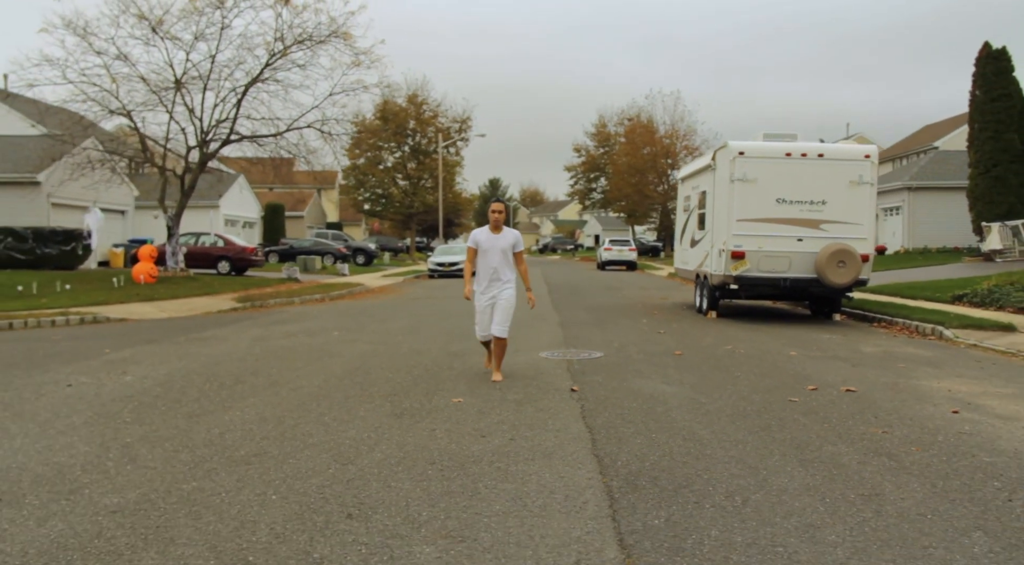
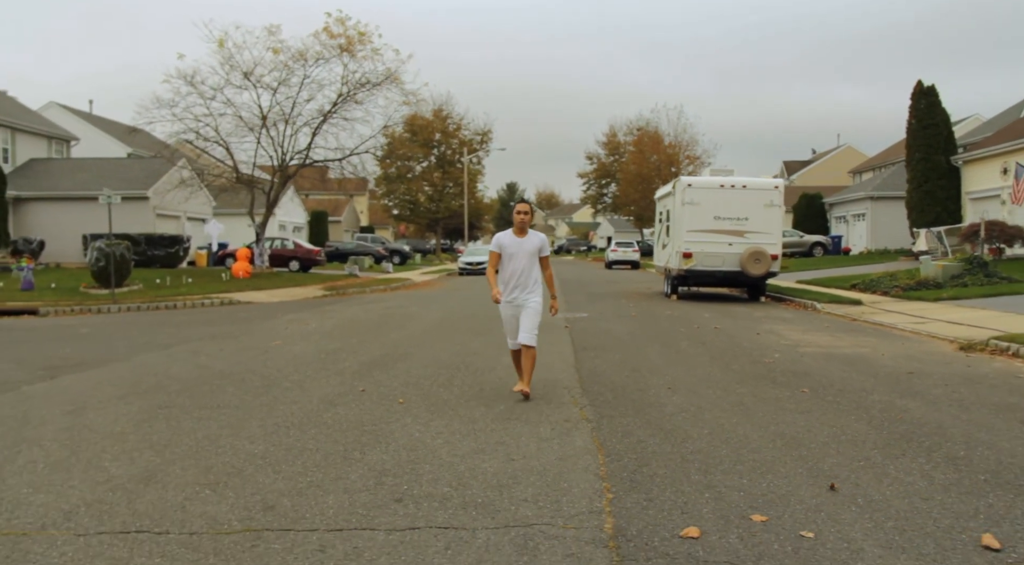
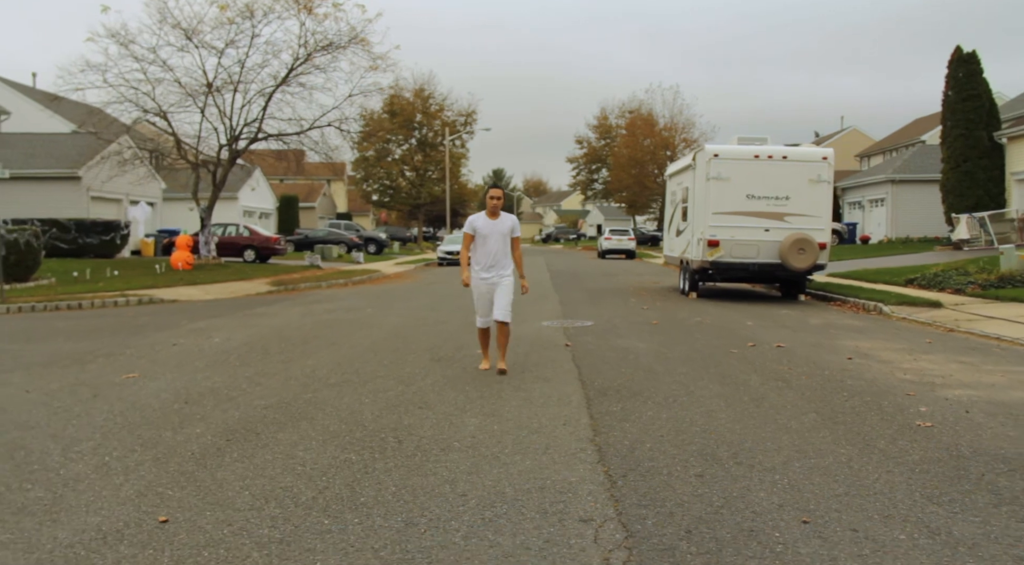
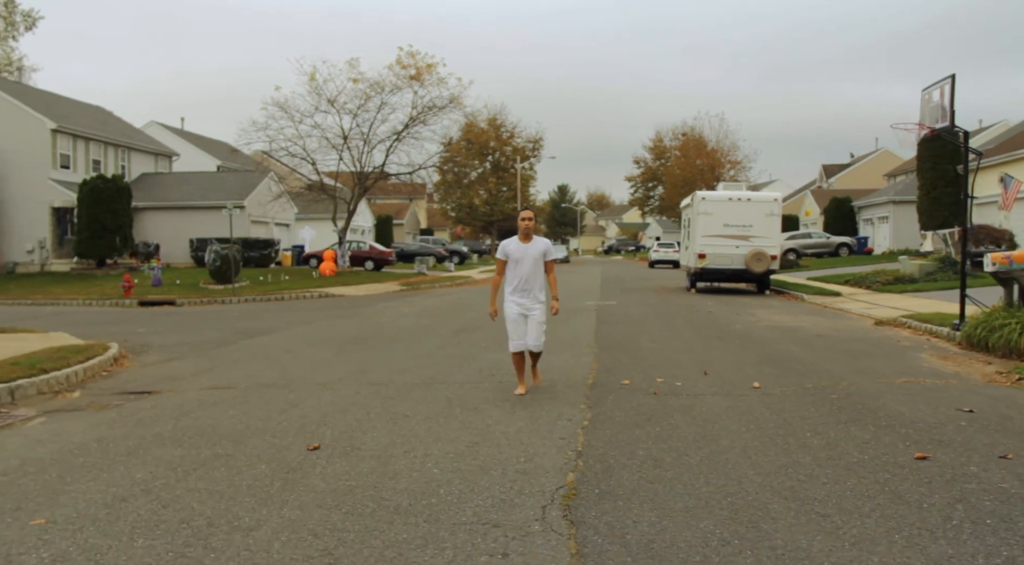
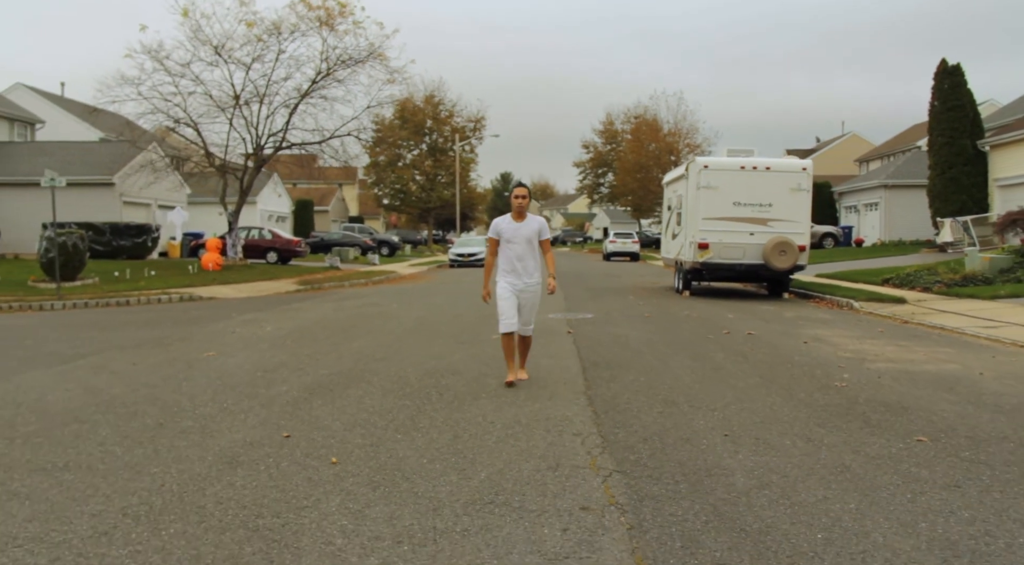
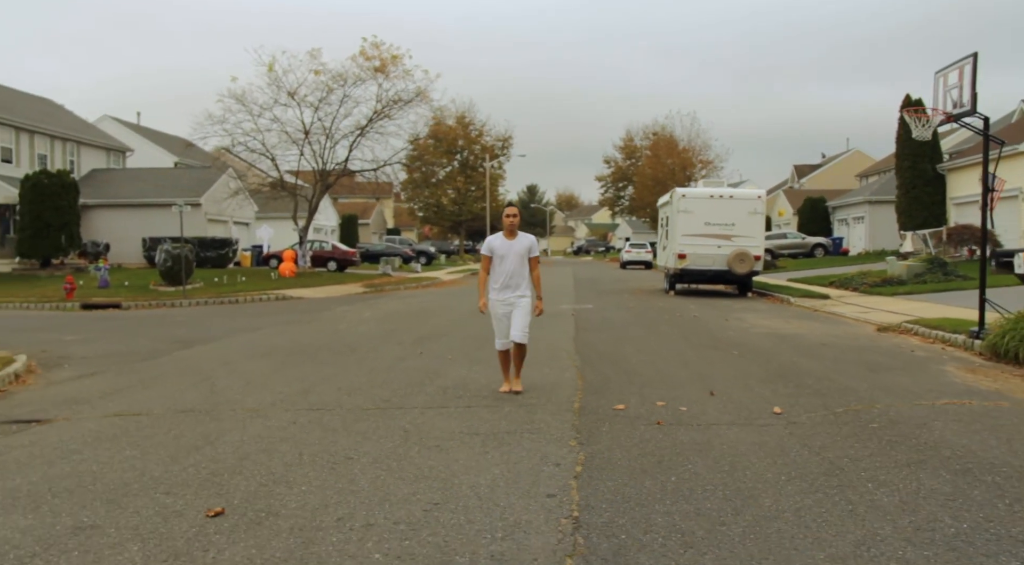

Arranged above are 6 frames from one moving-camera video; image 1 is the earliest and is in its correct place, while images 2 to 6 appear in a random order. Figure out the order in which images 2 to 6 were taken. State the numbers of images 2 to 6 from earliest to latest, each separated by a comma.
3, 5, 2, 6, 4
